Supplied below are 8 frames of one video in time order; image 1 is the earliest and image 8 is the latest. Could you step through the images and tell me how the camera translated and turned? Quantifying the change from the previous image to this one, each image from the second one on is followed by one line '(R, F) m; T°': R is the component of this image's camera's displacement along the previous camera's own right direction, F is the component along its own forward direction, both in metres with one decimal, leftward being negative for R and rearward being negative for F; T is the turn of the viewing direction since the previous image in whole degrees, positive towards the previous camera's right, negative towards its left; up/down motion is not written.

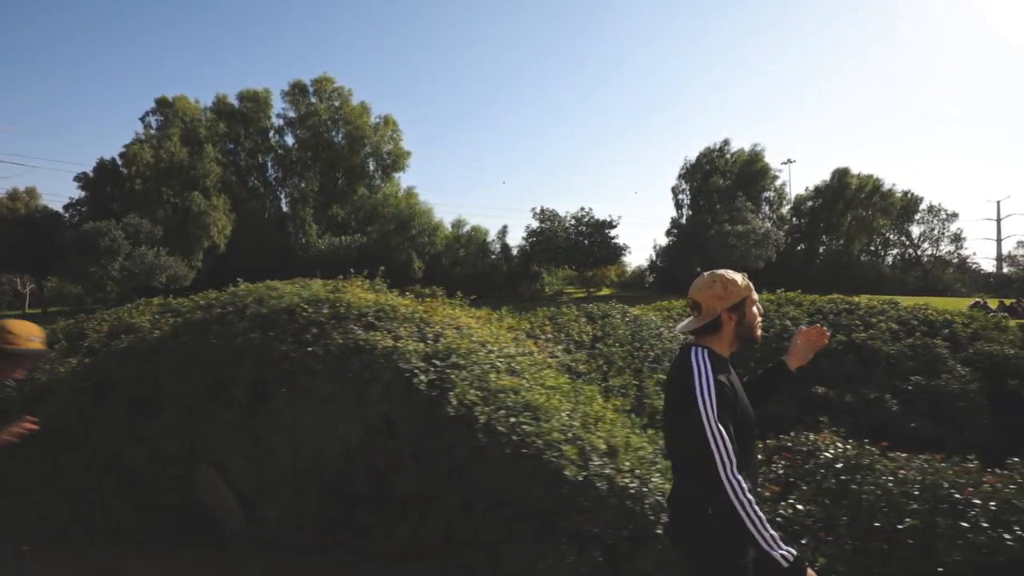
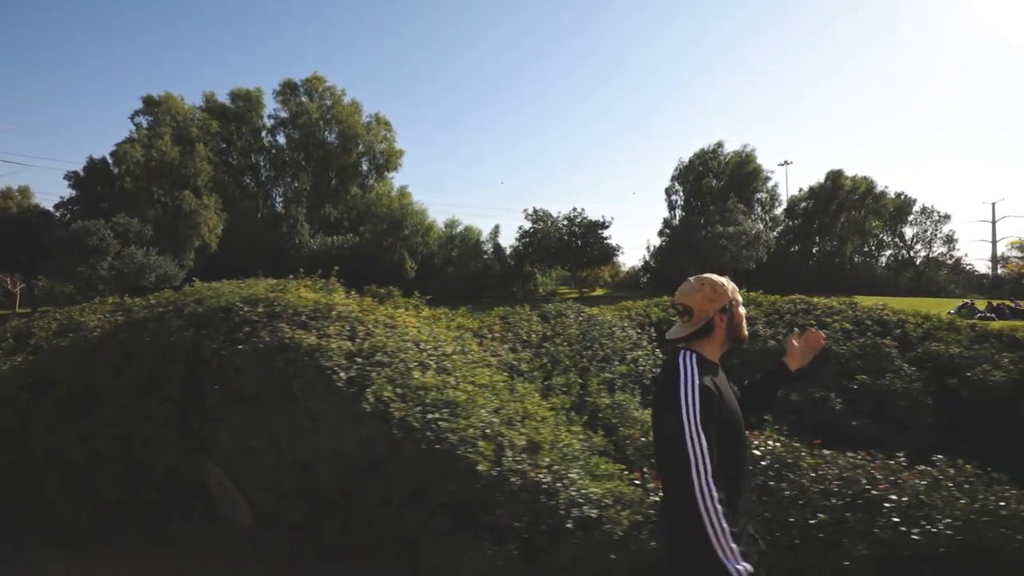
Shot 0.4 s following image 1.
(+0.5, -0.1) m; 0°
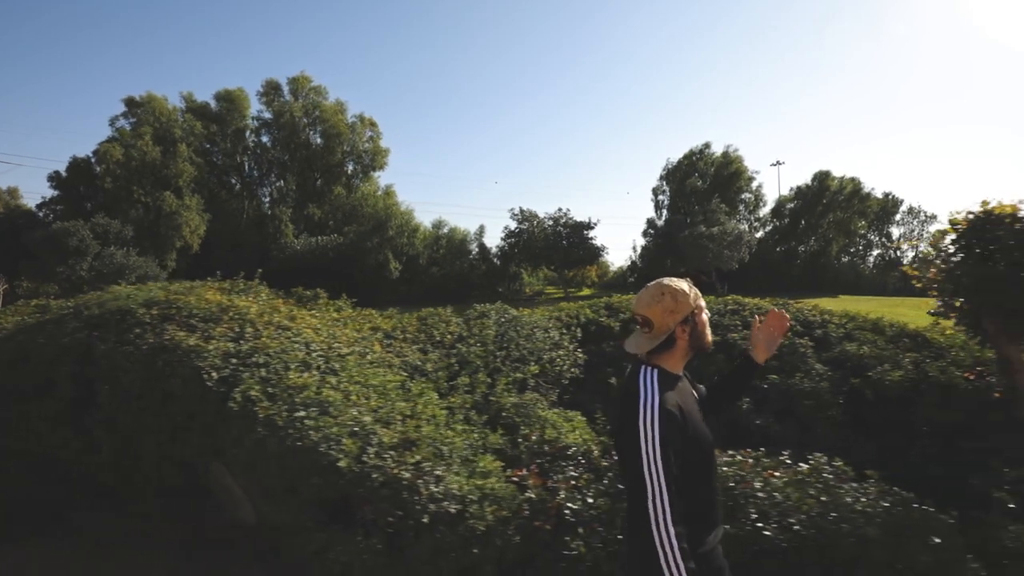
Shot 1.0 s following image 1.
(+0.8, -0.1) m; 0°
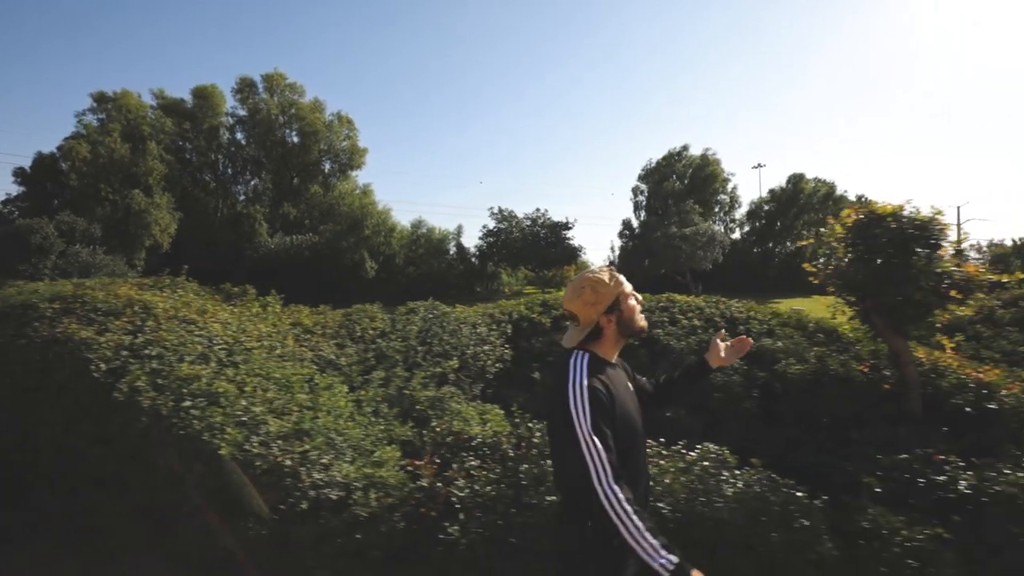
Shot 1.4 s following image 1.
(+0.6, -0.1) m; +1°
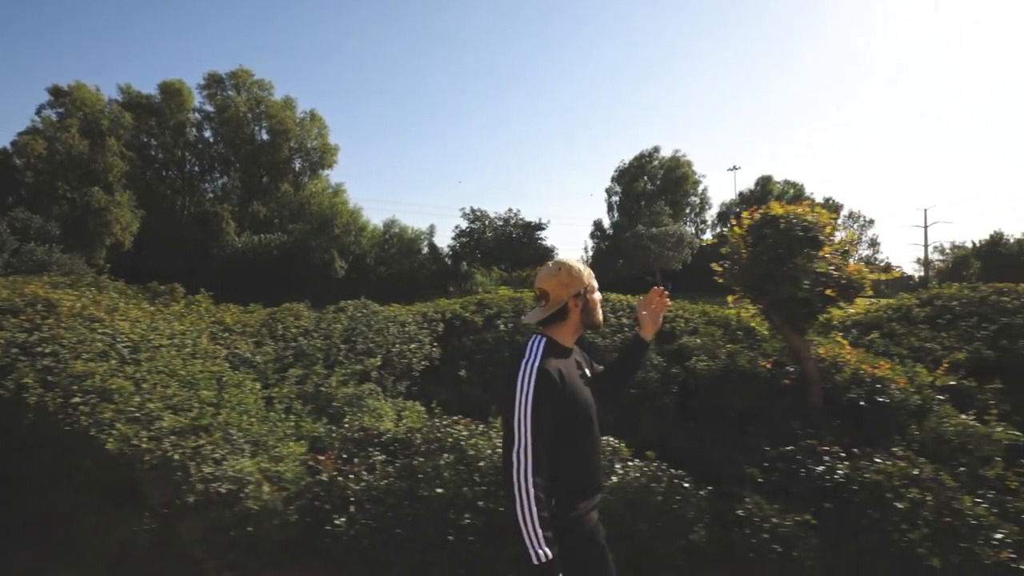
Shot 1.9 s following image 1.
(+0.6, -0.1) m; +2°
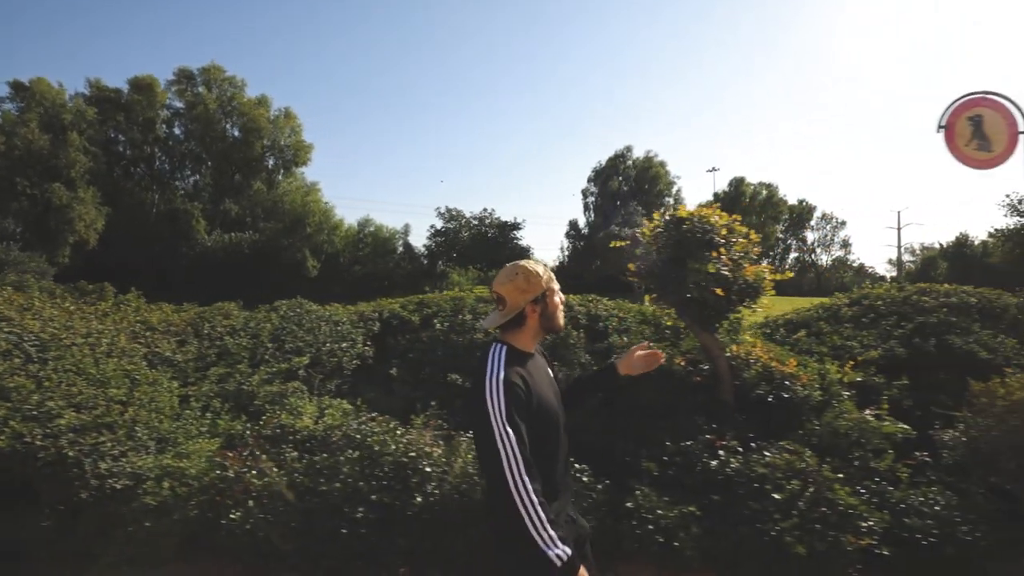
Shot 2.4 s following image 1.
(+0.6, -0.1) m; +2°
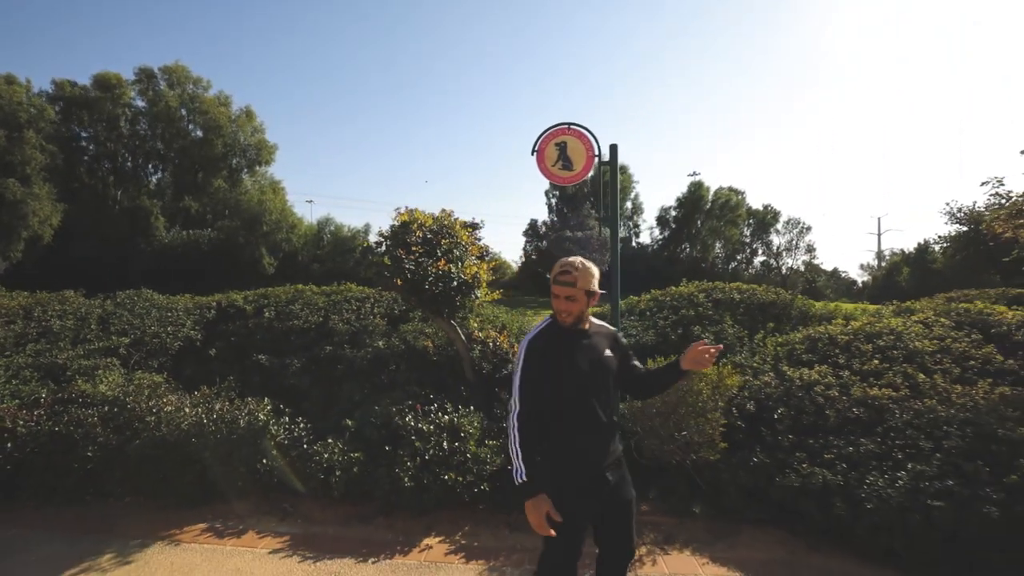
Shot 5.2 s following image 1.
(+2.3, -1.0) m; +1°
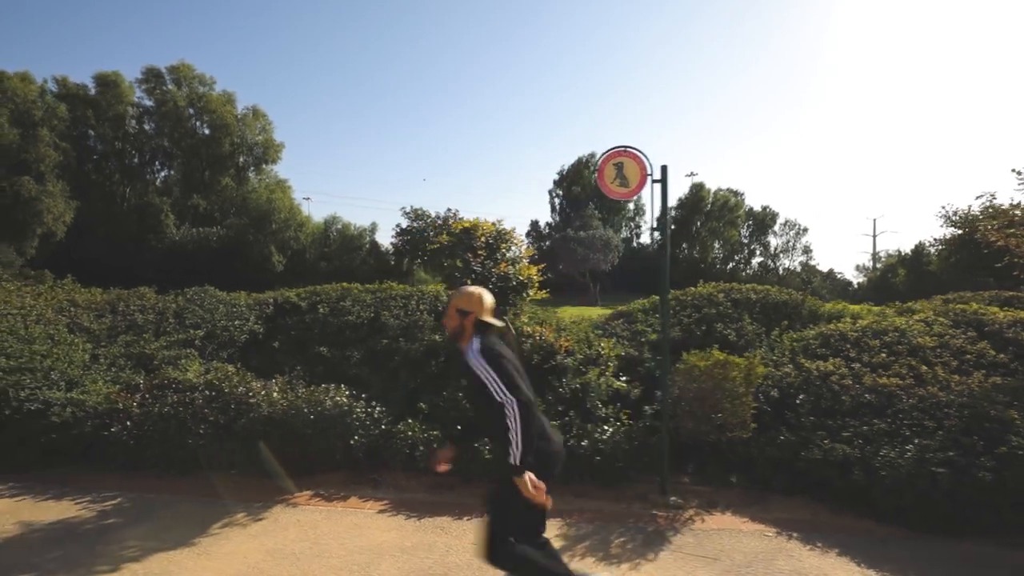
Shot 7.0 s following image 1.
(-0.6, -0.6) m; 0°
